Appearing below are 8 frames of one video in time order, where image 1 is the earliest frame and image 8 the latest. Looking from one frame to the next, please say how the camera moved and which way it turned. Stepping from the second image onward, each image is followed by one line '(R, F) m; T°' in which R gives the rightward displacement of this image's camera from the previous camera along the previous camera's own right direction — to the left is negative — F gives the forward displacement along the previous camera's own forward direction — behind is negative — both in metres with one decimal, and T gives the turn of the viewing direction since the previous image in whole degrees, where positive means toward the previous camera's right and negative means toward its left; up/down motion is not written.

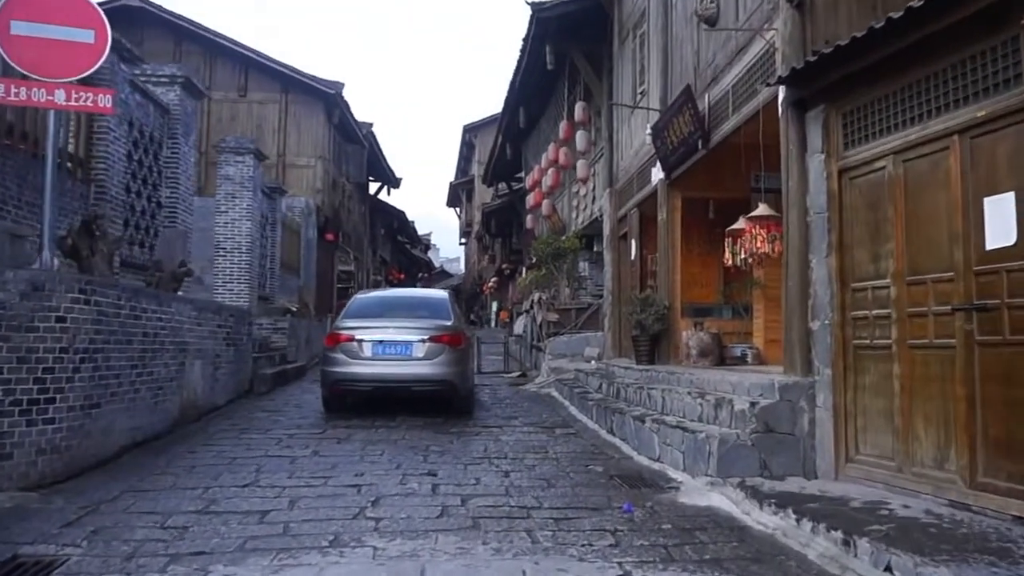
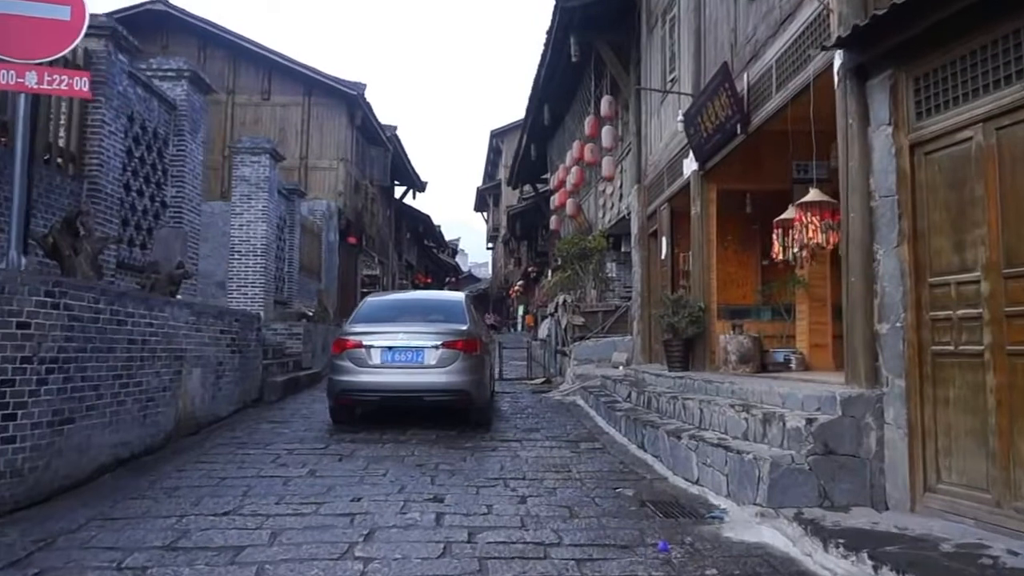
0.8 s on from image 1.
(+0.1, +0.7) m; -2°
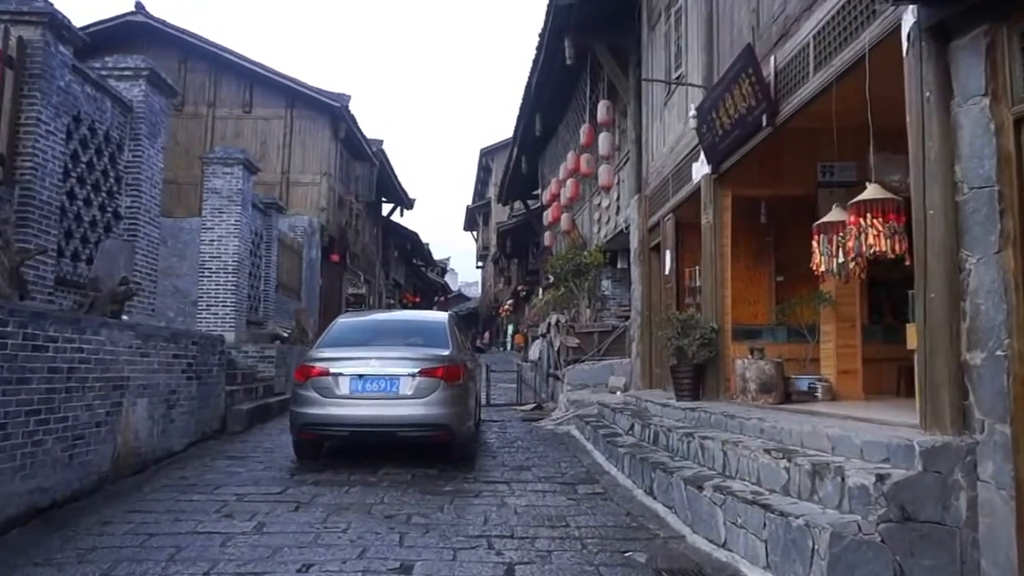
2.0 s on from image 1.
(0.0, +1.0) m; +1°
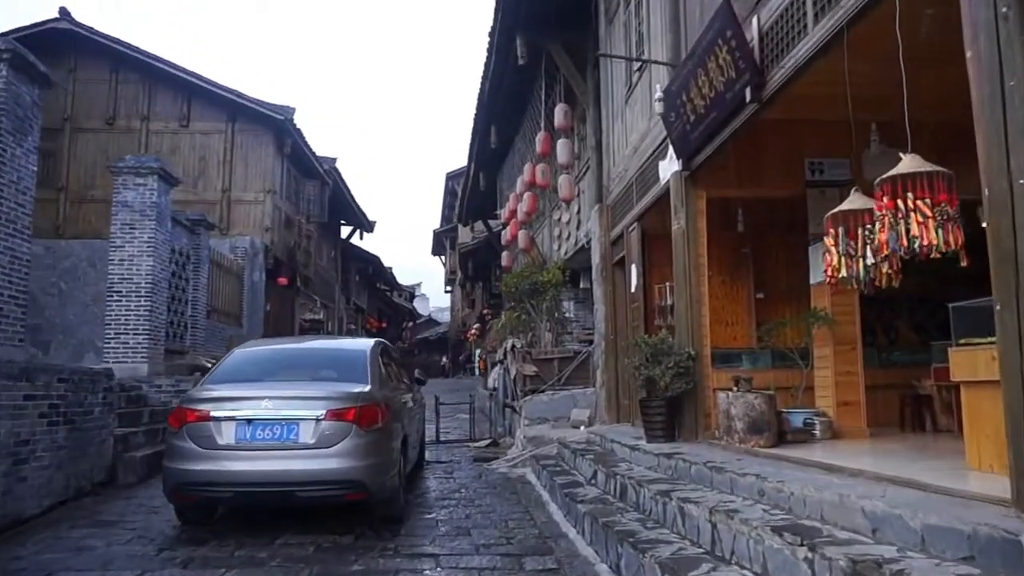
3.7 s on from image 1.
(+0.2, +1.3) m; +2°
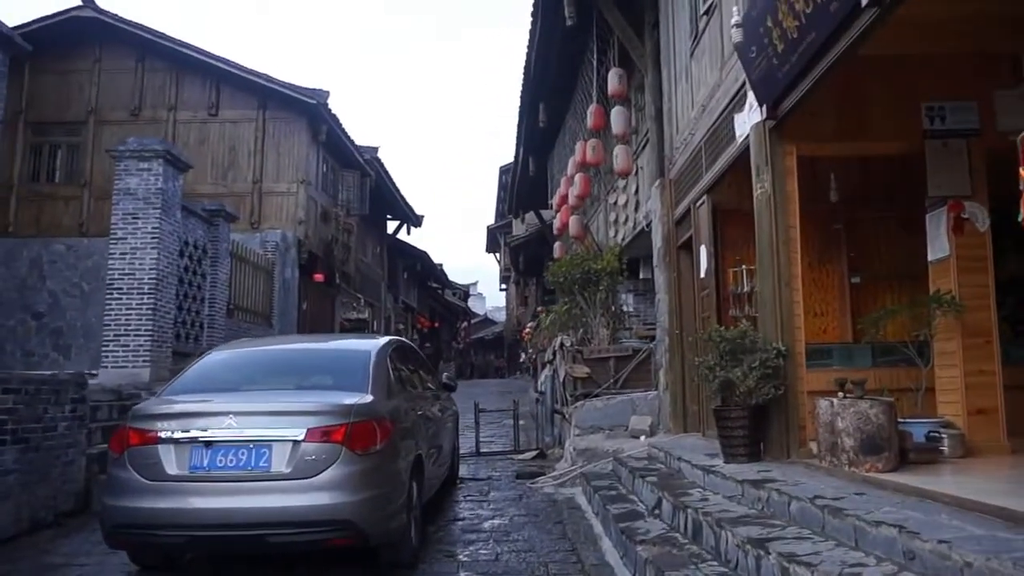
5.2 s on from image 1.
(+0.1, +1.3) m; -3°
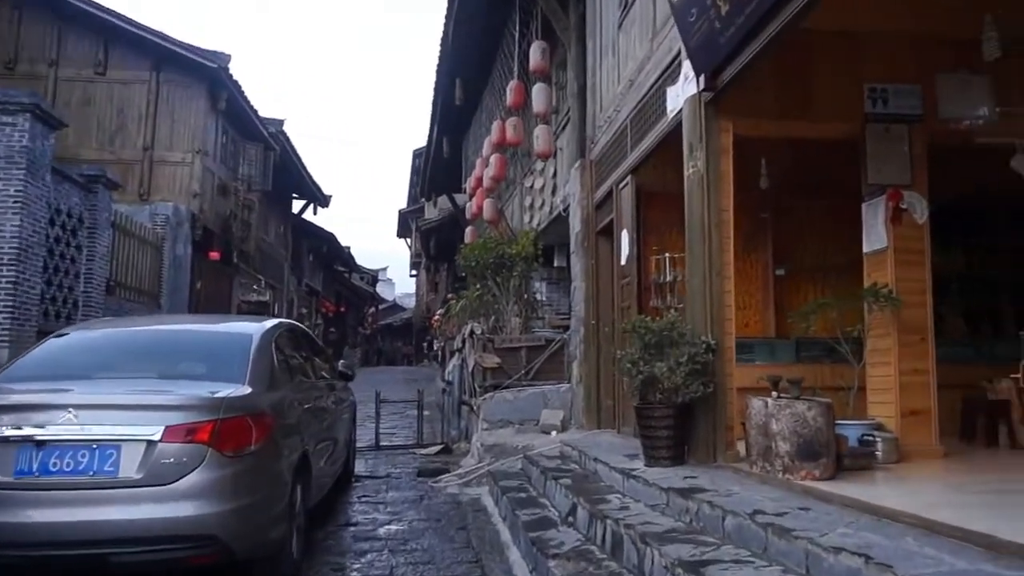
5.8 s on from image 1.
(0.0, +0.5) m; +5°
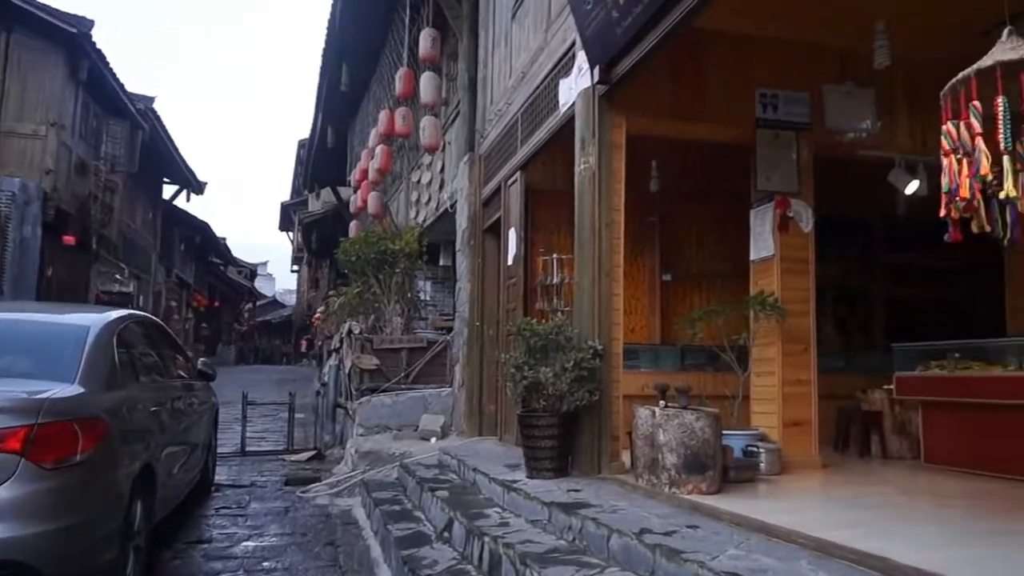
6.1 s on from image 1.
(0.0, +0.3) m; +6°
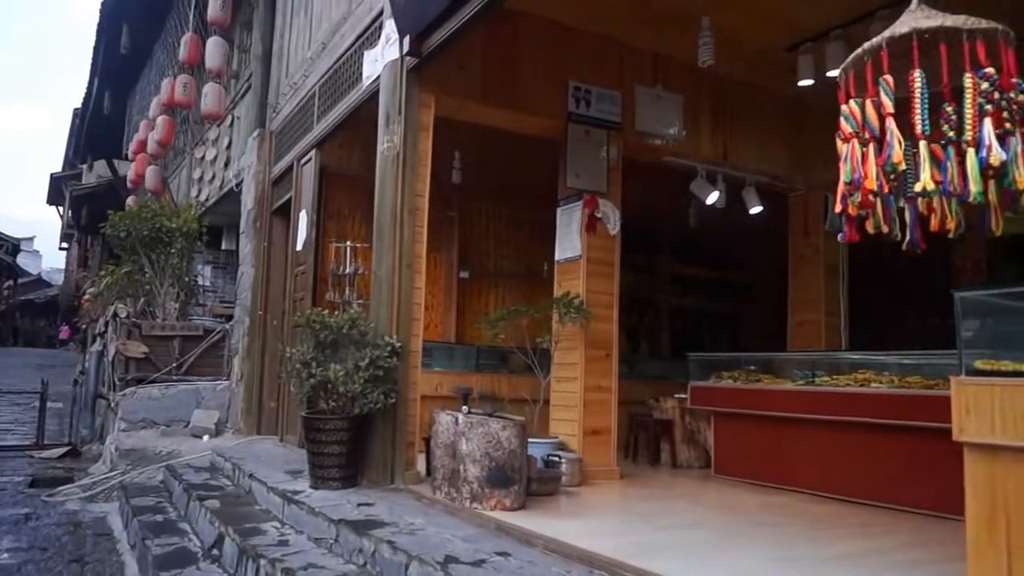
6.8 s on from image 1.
(0.0, +0.4) m; +12°
